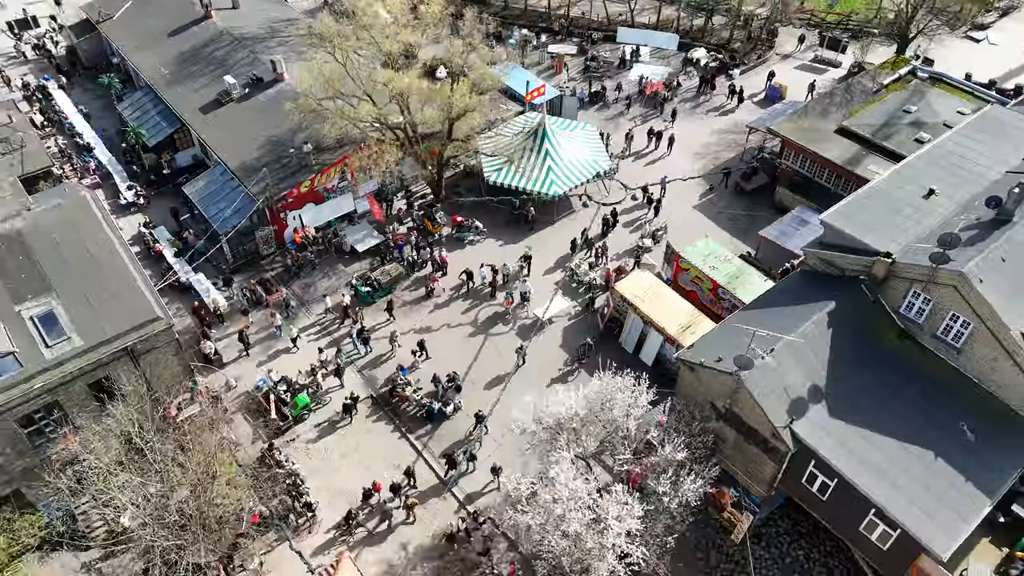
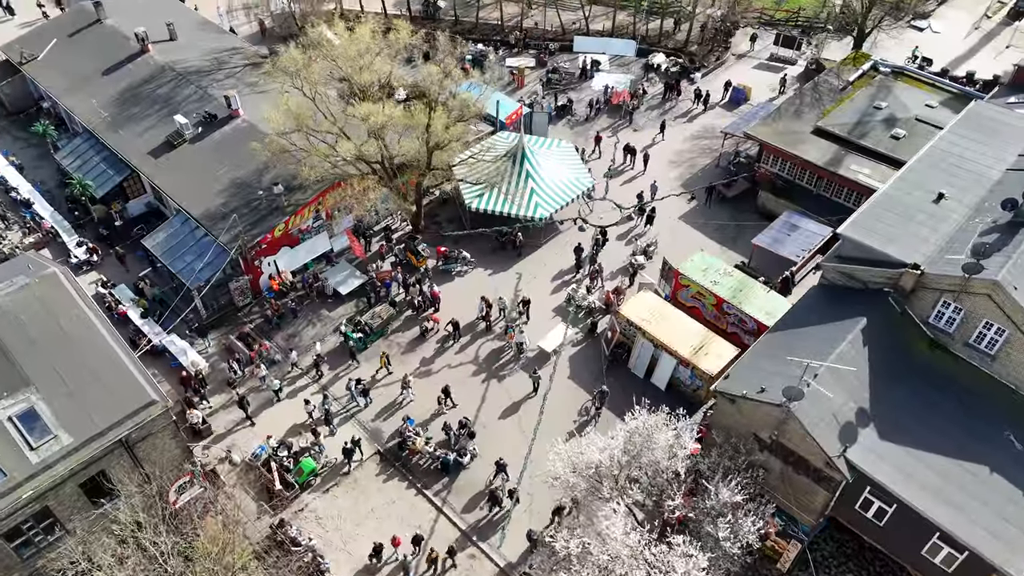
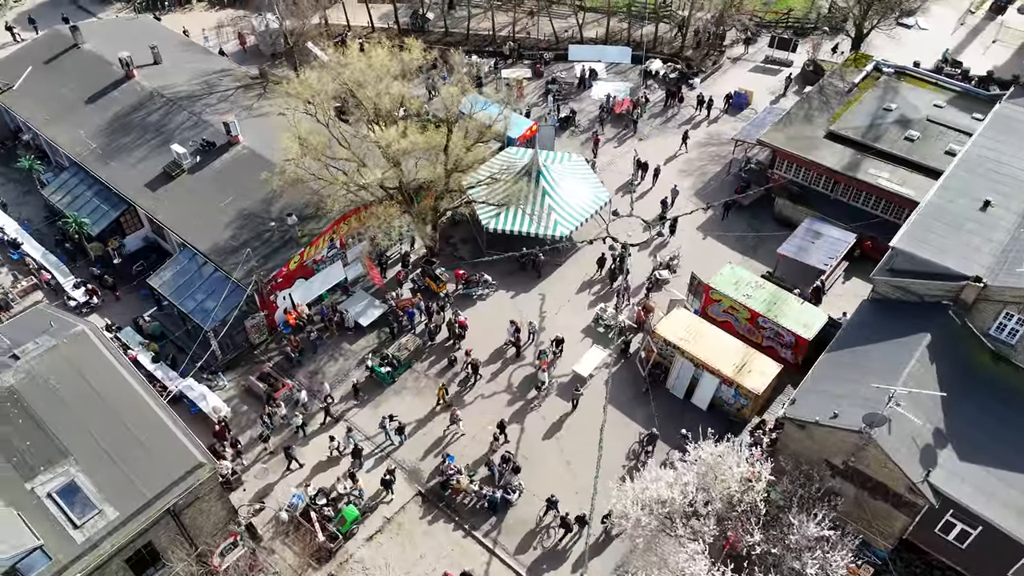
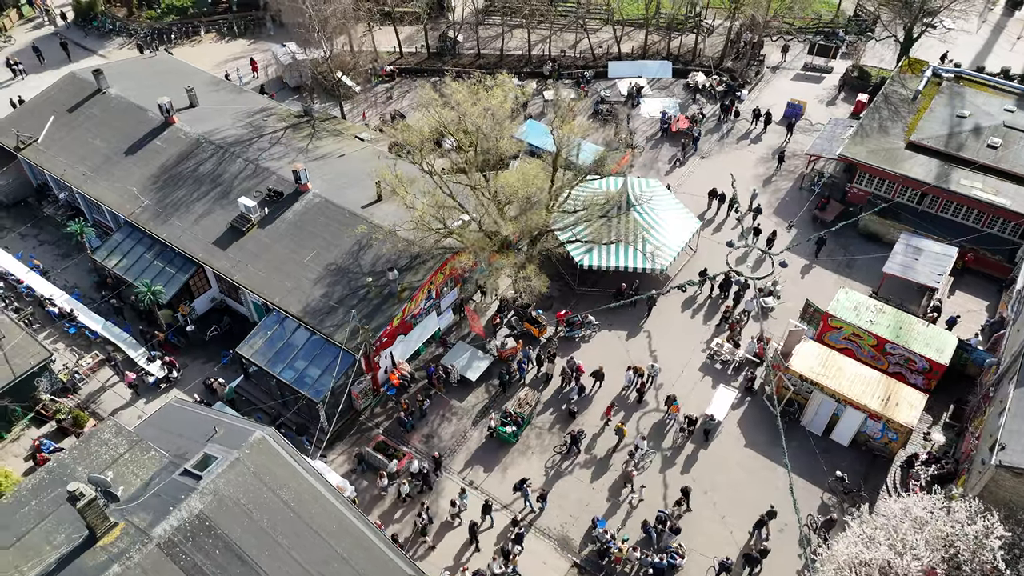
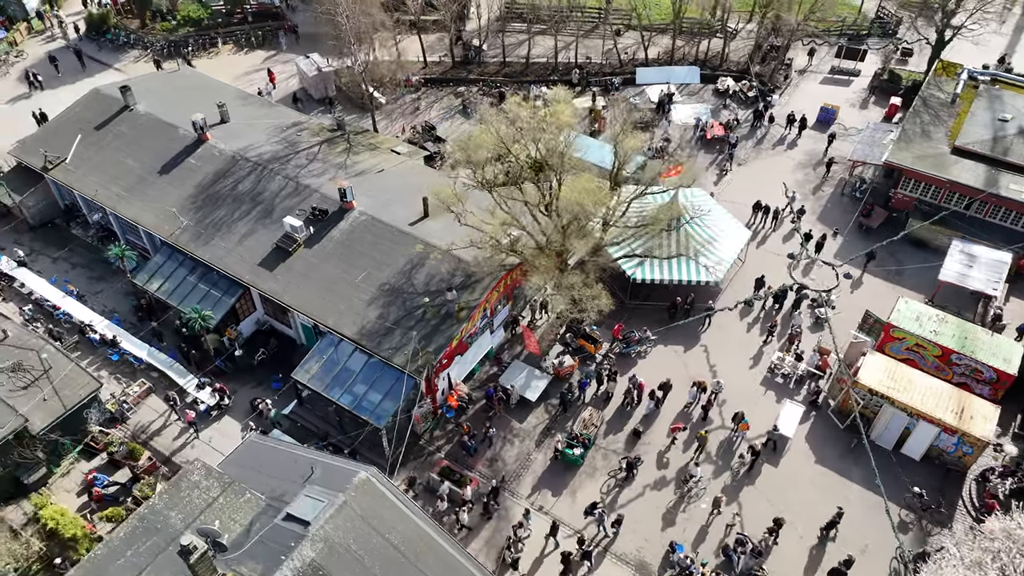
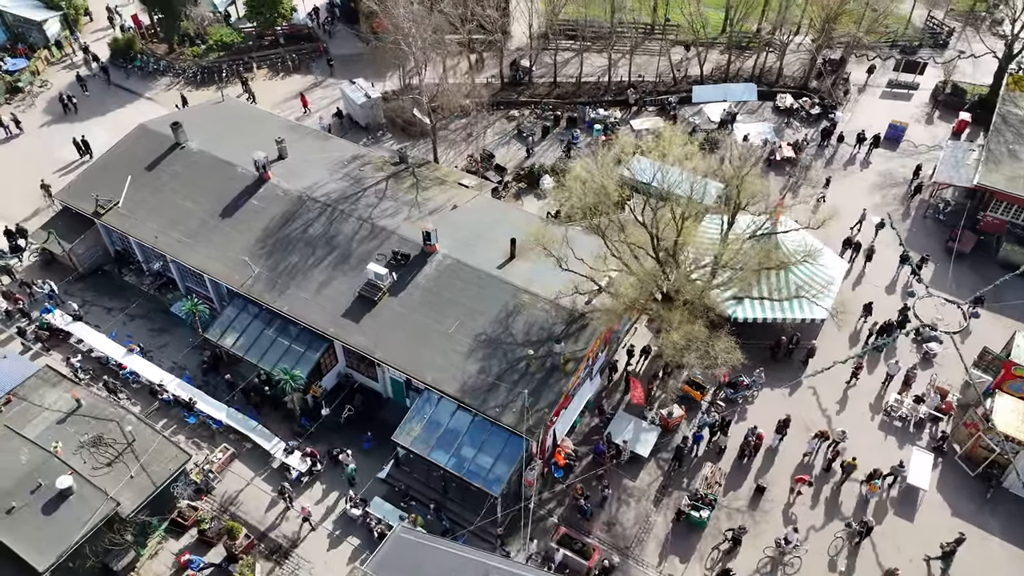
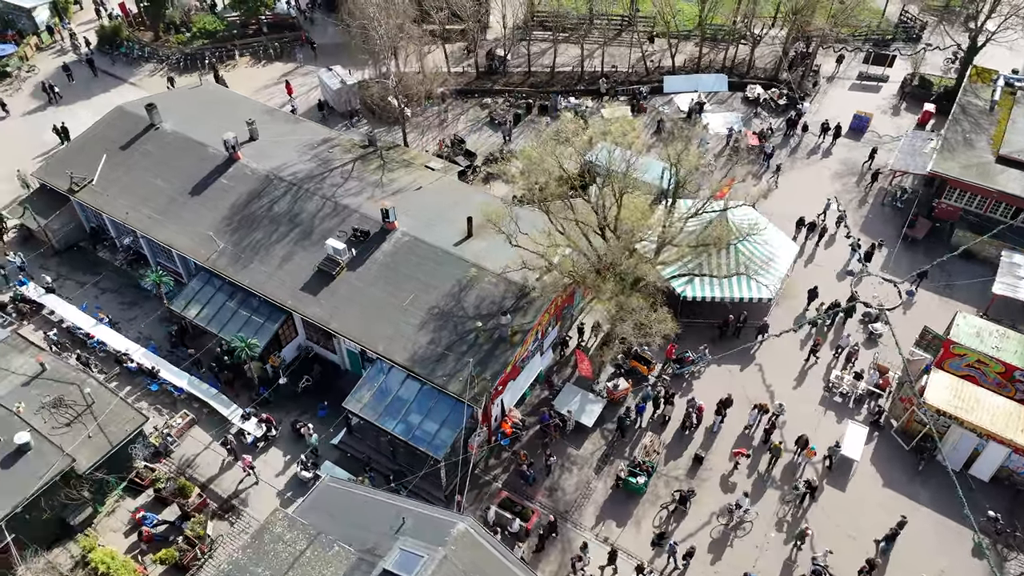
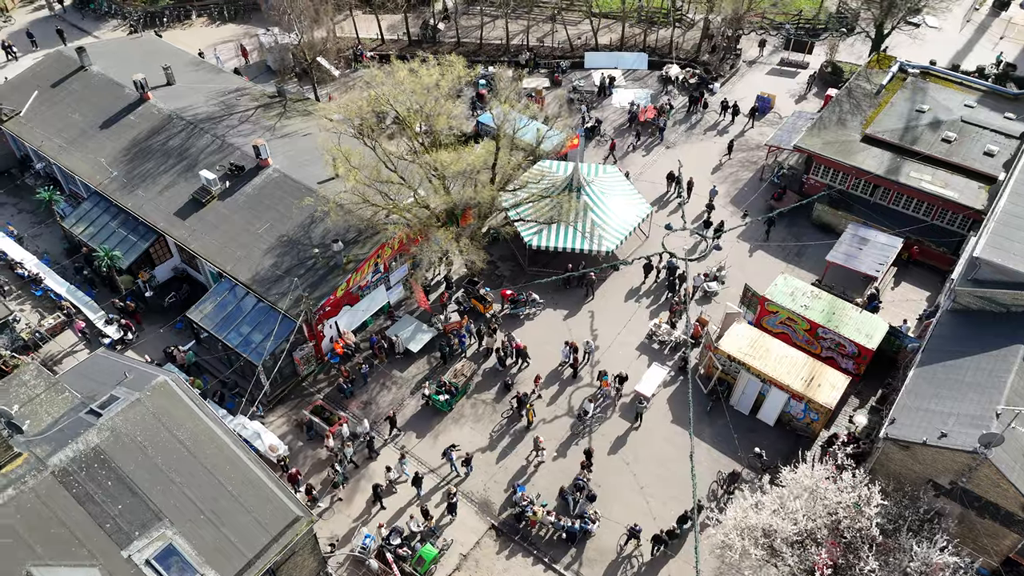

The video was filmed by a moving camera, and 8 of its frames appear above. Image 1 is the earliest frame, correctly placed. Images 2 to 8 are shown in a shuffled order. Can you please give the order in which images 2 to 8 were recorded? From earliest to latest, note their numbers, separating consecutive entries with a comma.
2, 3, 8, 4, 5, 7, 6
